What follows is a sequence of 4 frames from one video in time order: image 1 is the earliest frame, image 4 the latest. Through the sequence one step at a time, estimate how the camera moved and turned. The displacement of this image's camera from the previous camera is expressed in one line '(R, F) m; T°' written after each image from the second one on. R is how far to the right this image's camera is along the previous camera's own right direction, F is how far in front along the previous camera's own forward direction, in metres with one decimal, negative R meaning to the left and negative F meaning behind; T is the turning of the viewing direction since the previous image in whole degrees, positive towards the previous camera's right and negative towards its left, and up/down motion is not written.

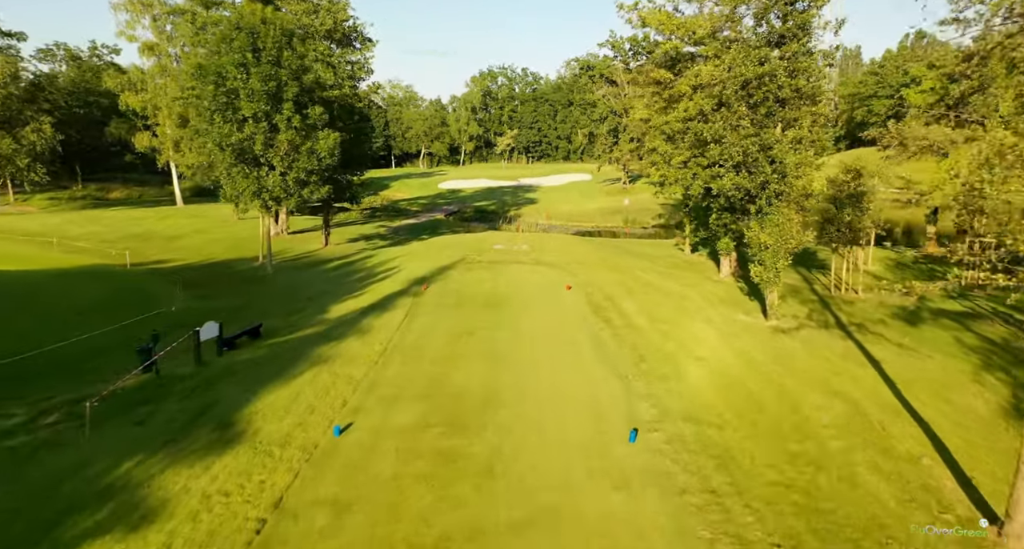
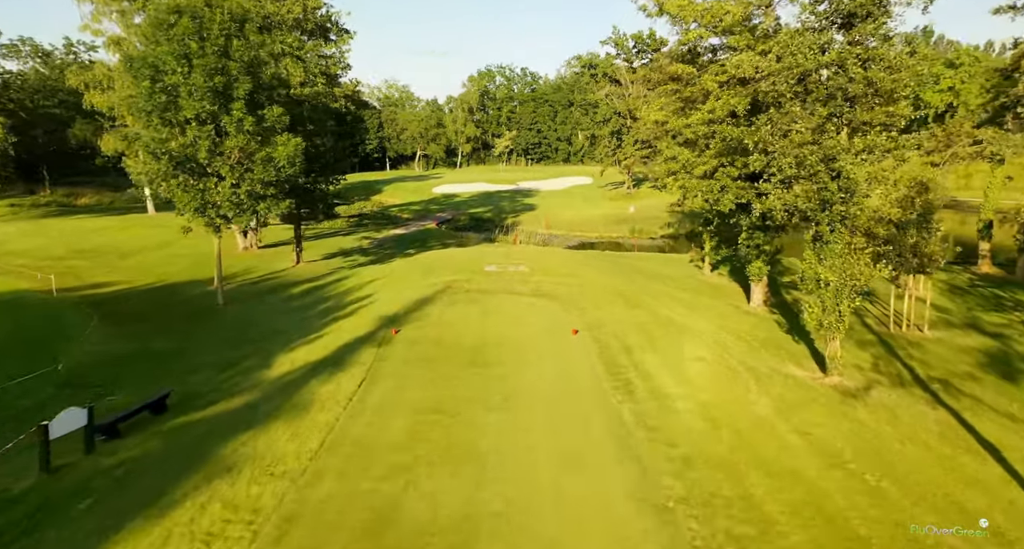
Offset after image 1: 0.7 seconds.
(+0.2, +3.9) m; 0°
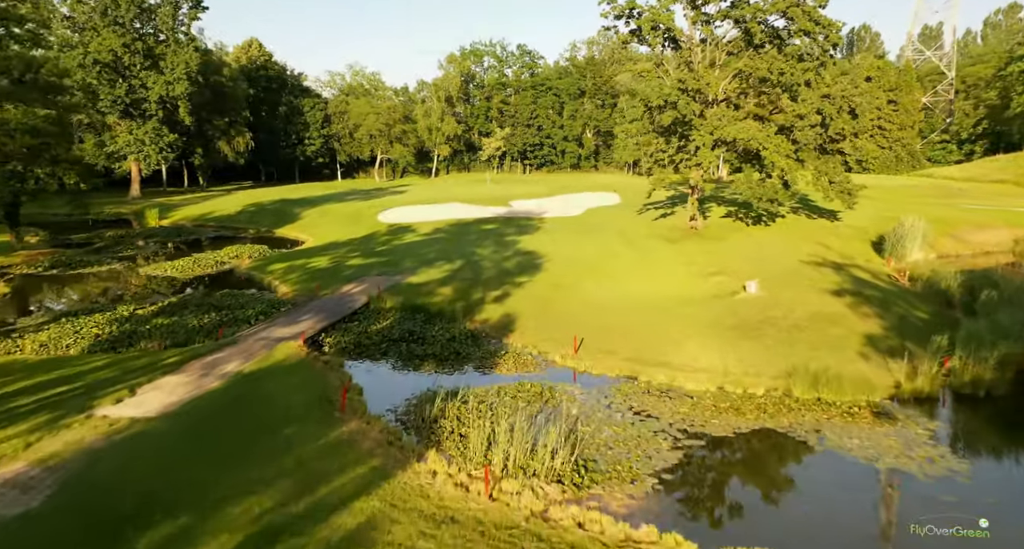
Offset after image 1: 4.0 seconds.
(+0.7, +32.1) m; 0°
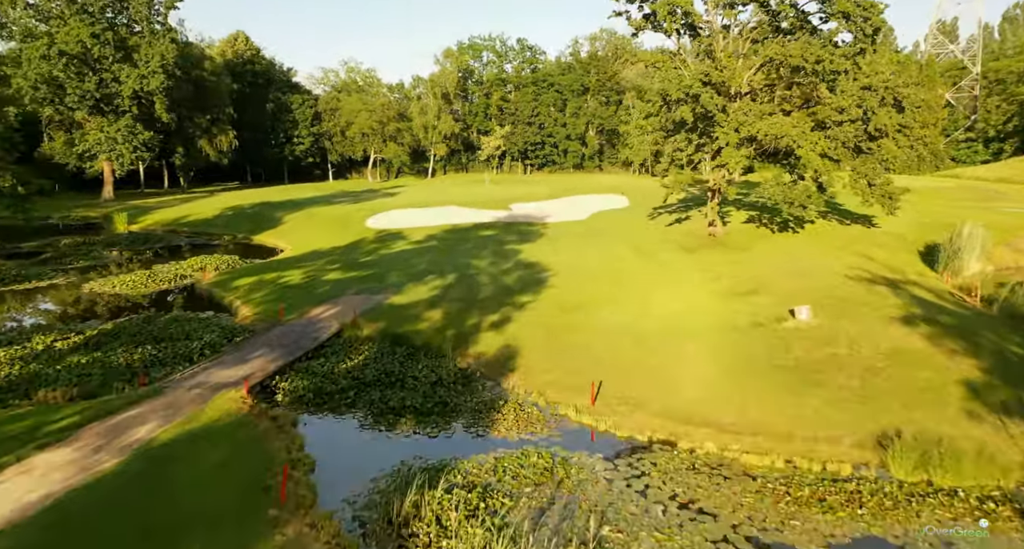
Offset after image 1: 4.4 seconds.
(0.0, +5.0) m; 0°
